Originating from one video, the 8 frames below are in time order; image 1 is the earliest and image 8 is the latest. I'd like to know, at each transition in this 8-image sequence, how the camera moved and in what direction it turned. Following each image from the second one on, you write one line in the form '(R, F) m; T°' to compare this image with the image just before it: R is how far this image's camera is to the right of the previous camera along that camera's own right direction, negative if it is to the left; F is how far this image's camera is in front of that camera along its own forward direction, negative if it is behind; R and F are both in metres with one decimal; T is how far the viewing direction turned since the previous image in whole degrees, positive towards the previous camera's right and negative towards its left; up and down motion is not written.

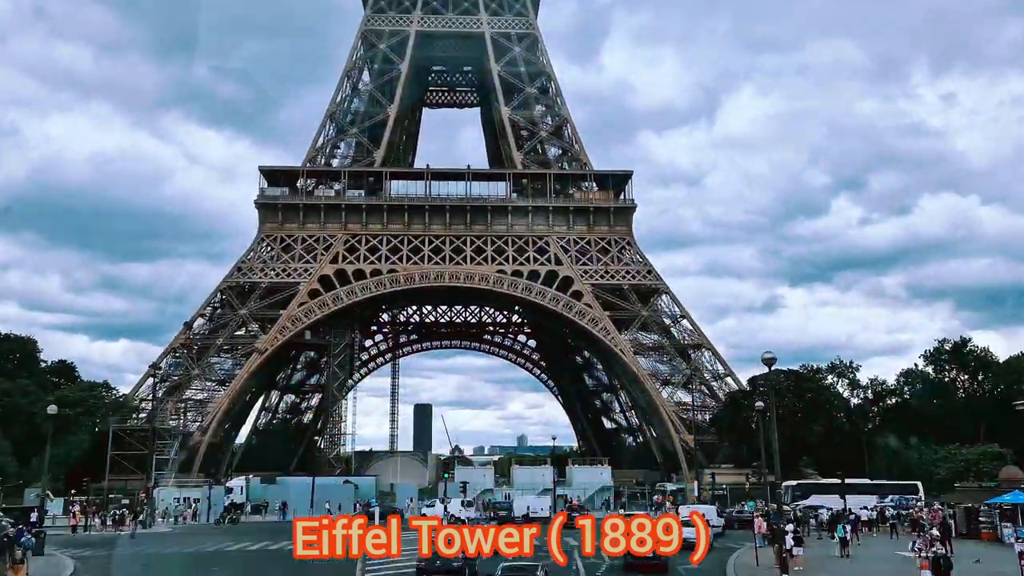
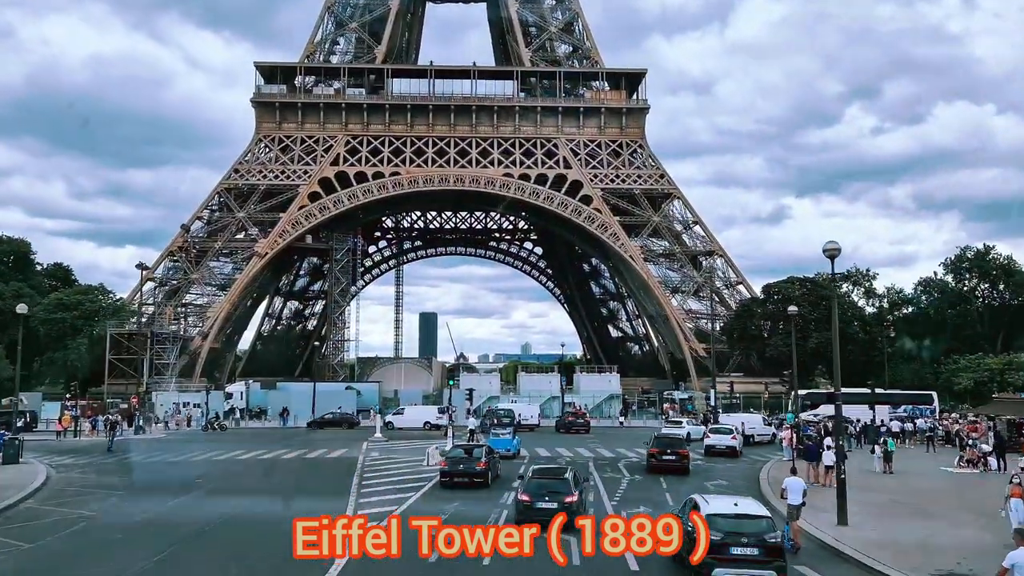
(-0.1, +1.6) m; 0°
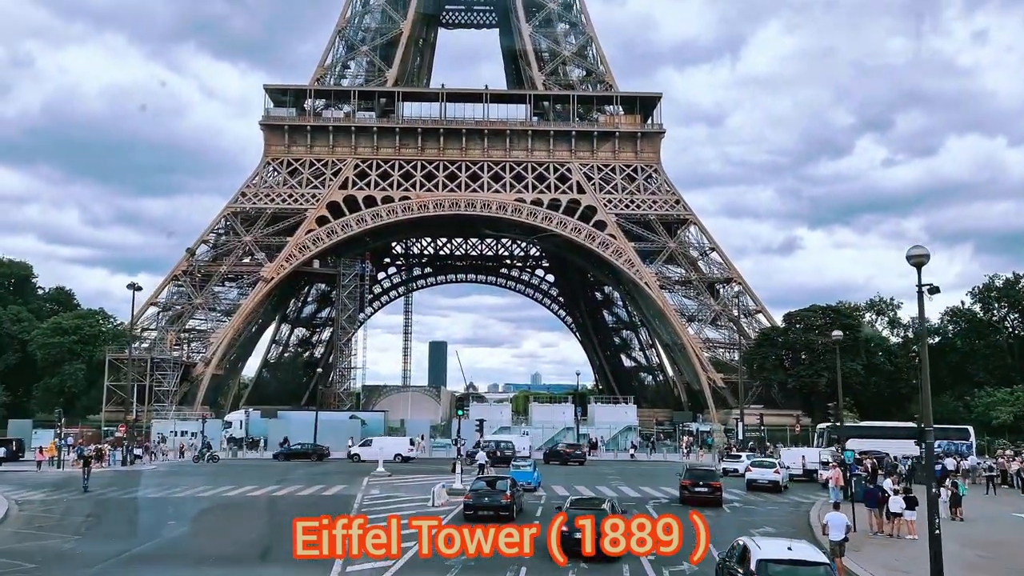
(-0.1, +1.5) m; -1°
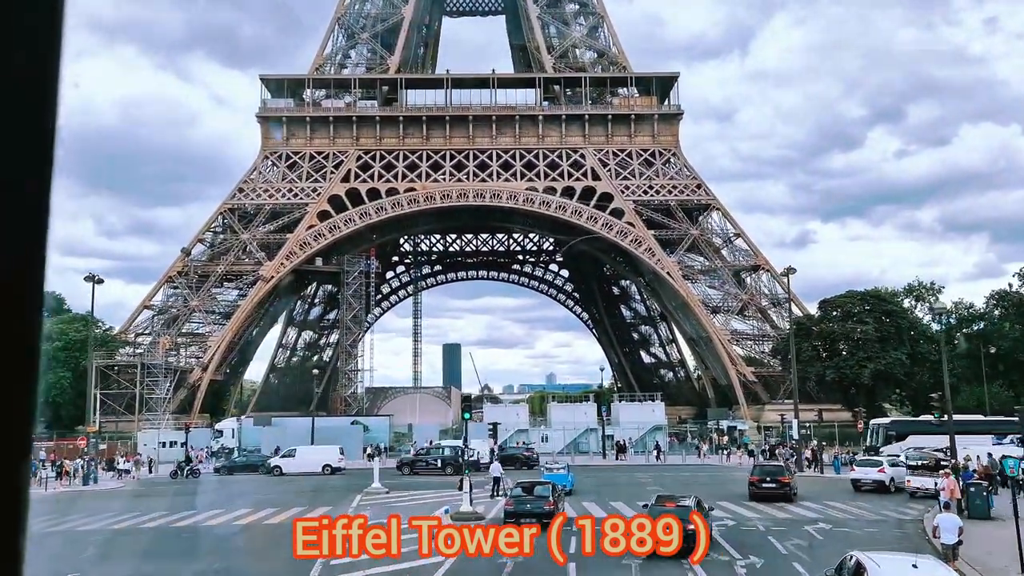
(-0.1, +3.0) m; -1°
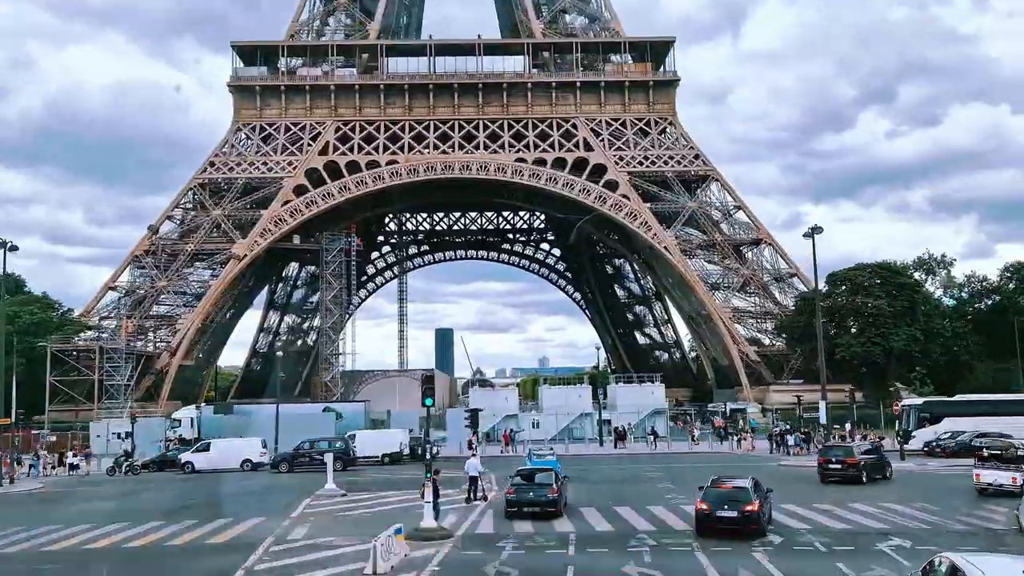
(+0.2, +2.7) m; +1°
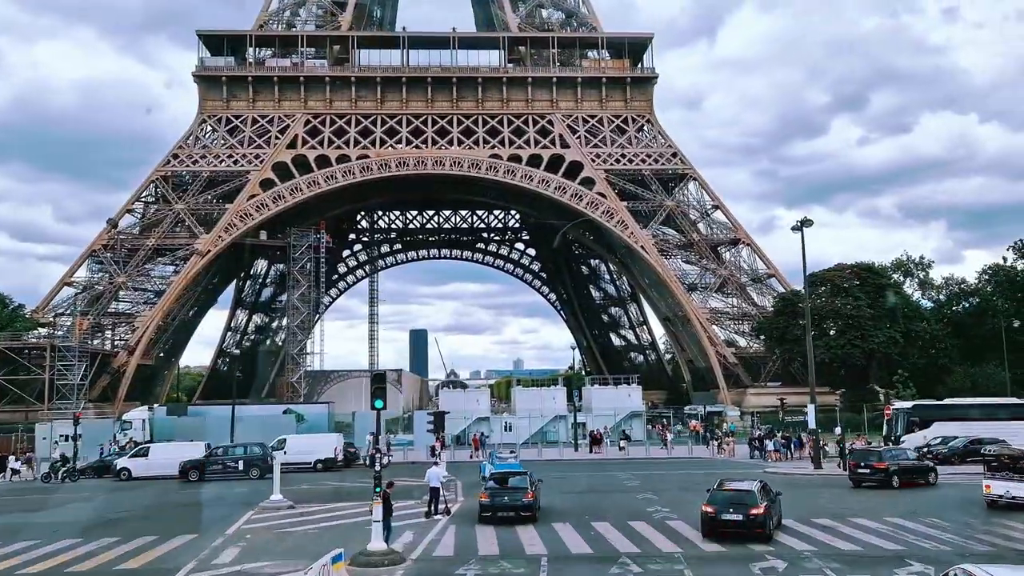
(+0.1, +1.2) m; +2°
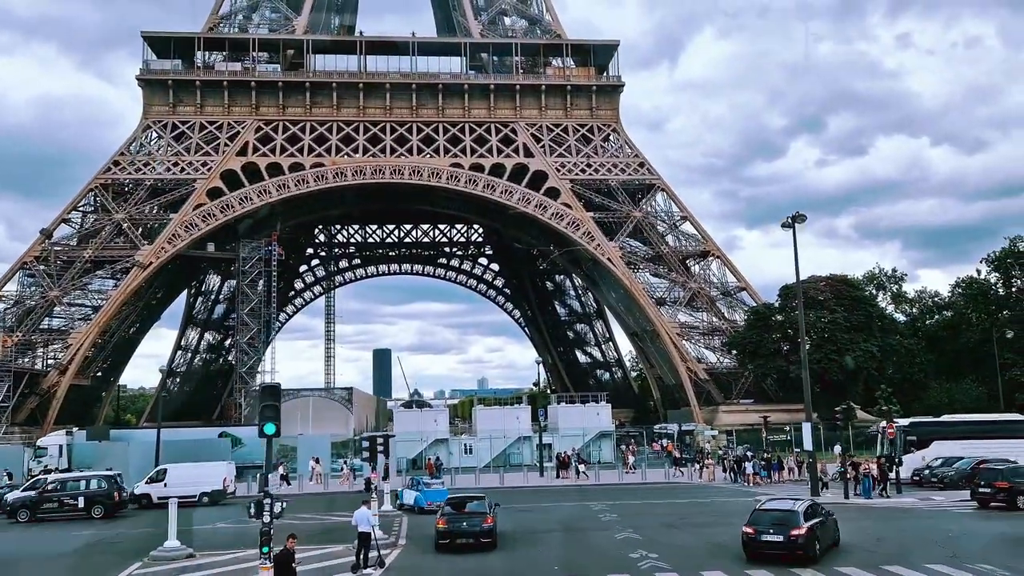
(+0.1, +2.0) m; +2°
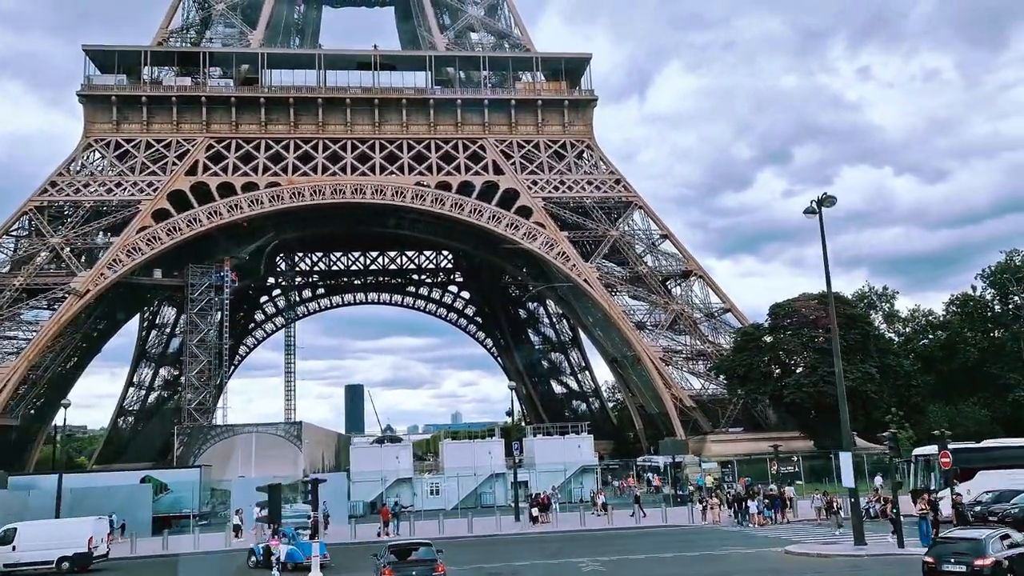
(+0.1, +2.9) m; +2°
